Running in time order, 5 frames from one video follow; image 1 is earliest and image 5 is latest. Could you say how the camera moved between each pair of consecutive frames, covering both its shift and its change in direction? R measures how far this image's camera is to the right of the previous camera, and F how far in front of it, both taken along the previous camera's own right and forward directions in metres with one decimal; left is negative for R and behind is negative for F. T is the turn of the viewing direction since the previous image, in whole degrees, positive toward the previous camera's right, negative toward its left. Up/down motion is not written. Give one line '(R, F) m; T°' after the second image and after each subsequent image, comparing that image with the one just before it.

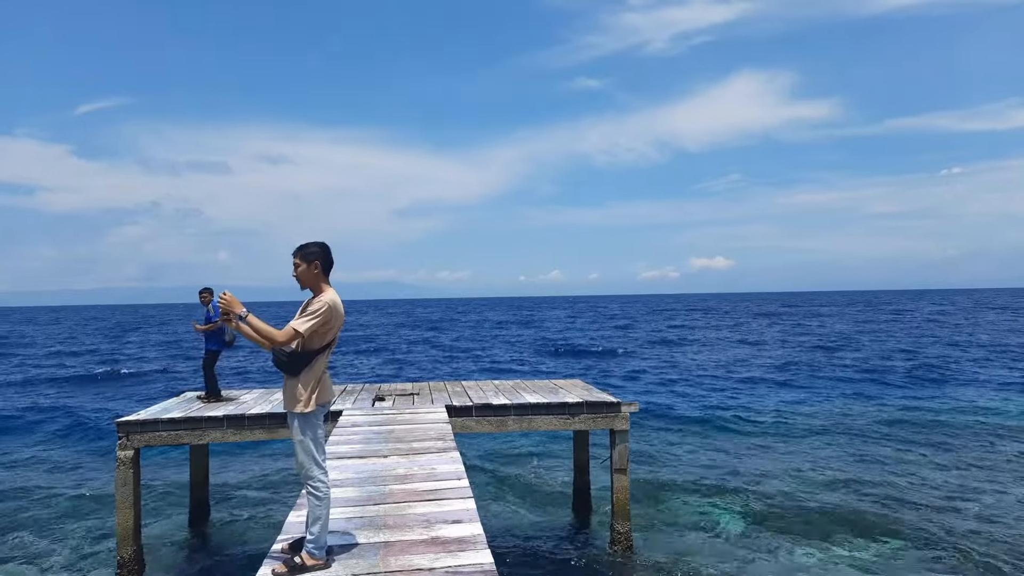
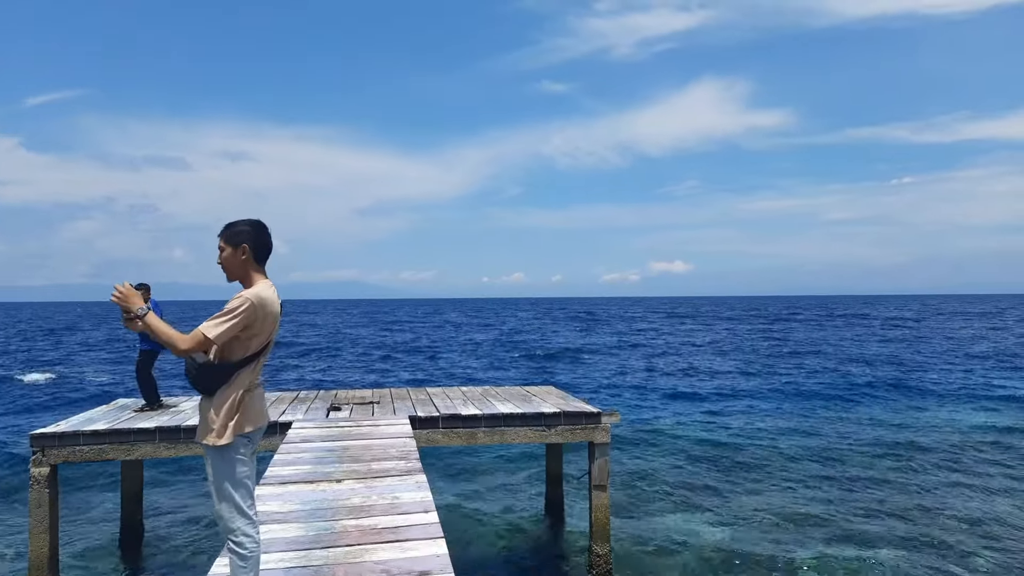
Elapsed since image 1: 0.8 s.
(-0.1, +0.7) m; +3°
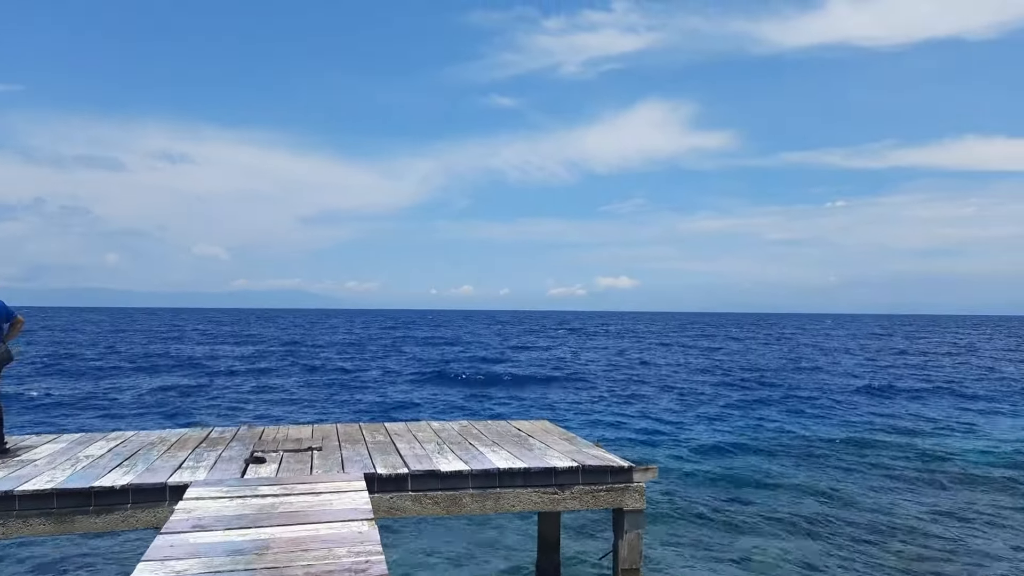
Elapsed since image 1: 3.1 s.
(-0.4, +2.0) m; +5°
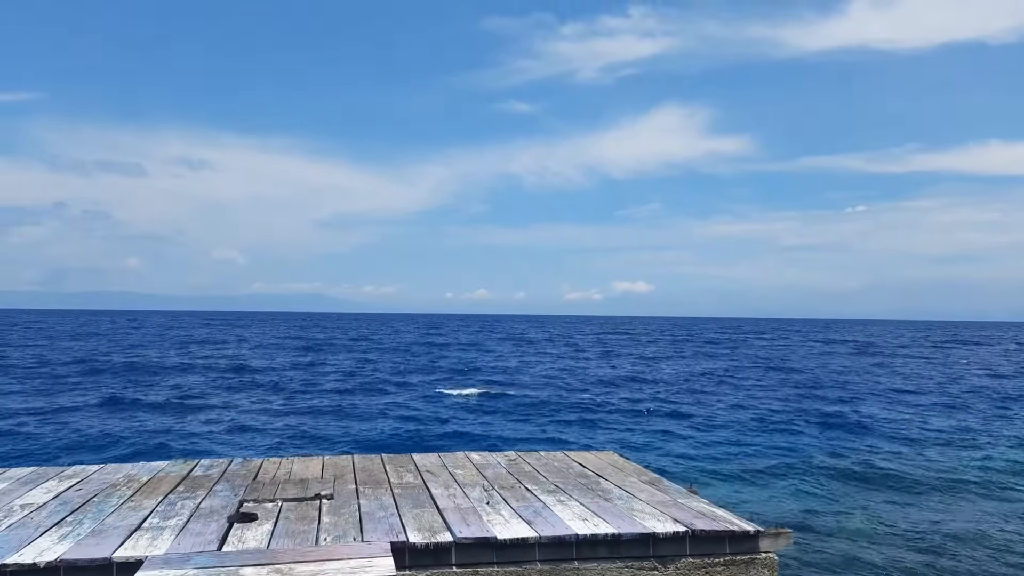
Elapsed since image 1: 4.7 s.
(-0.4, +1.4) m; -1°
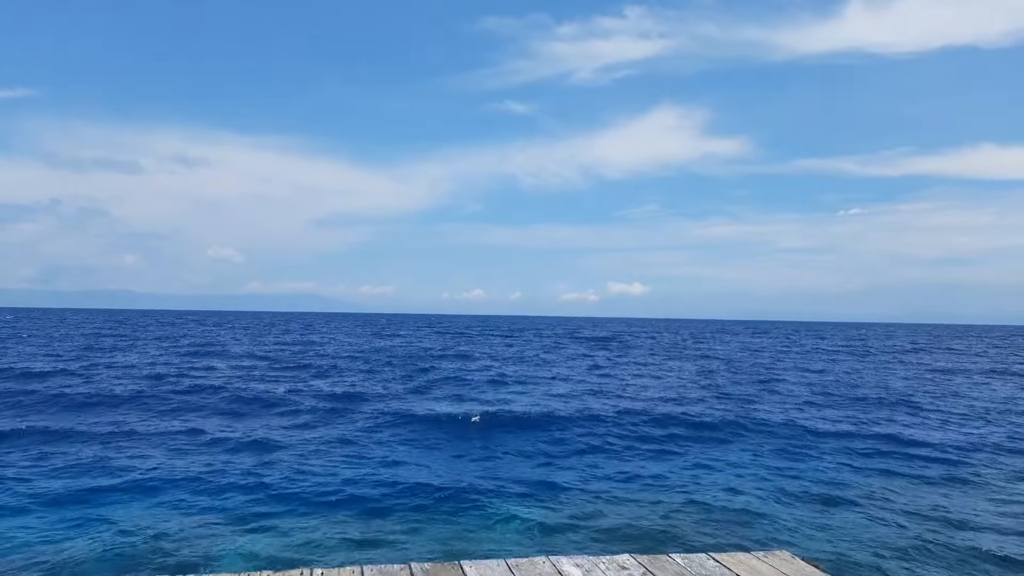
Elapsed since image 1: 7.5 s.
(-0.9, +1.7) m; 0°
